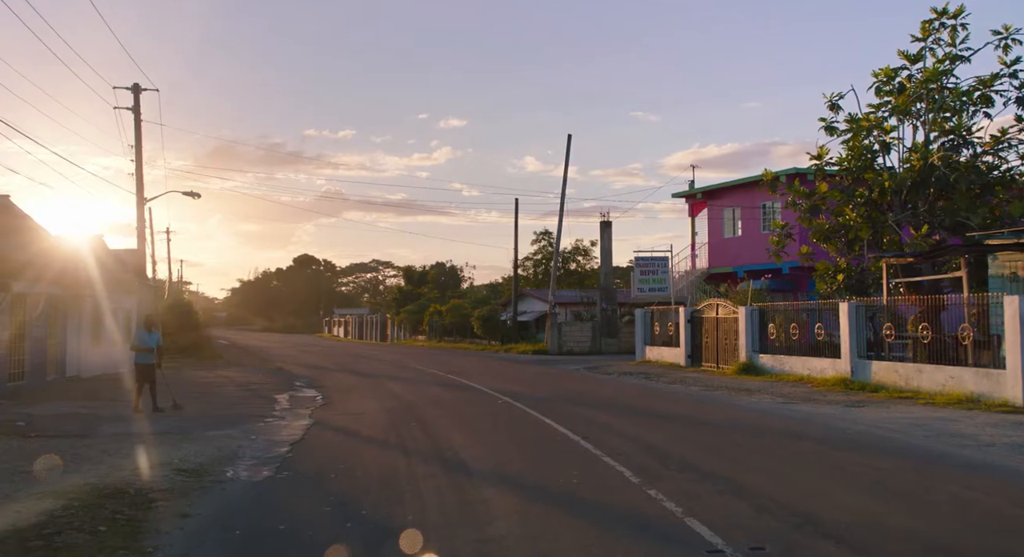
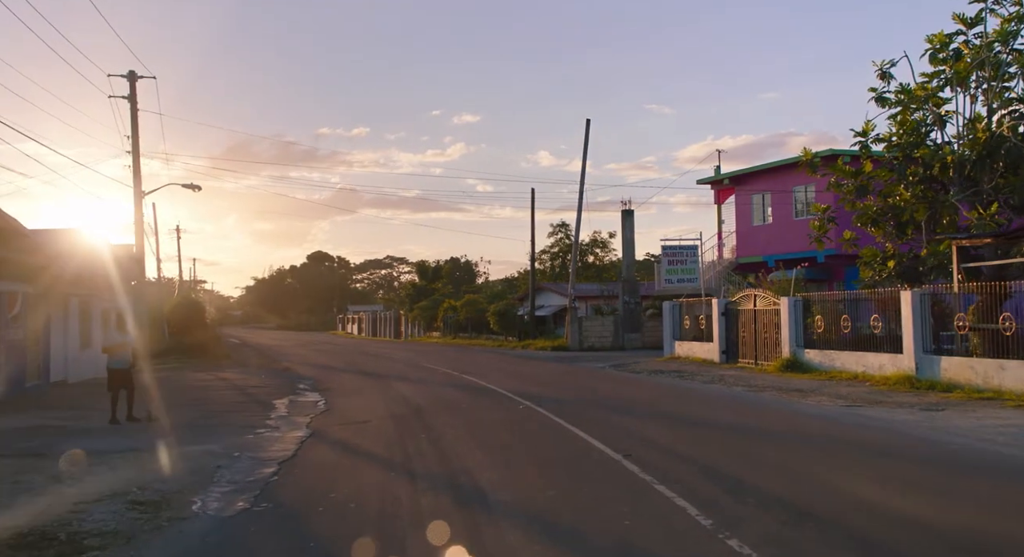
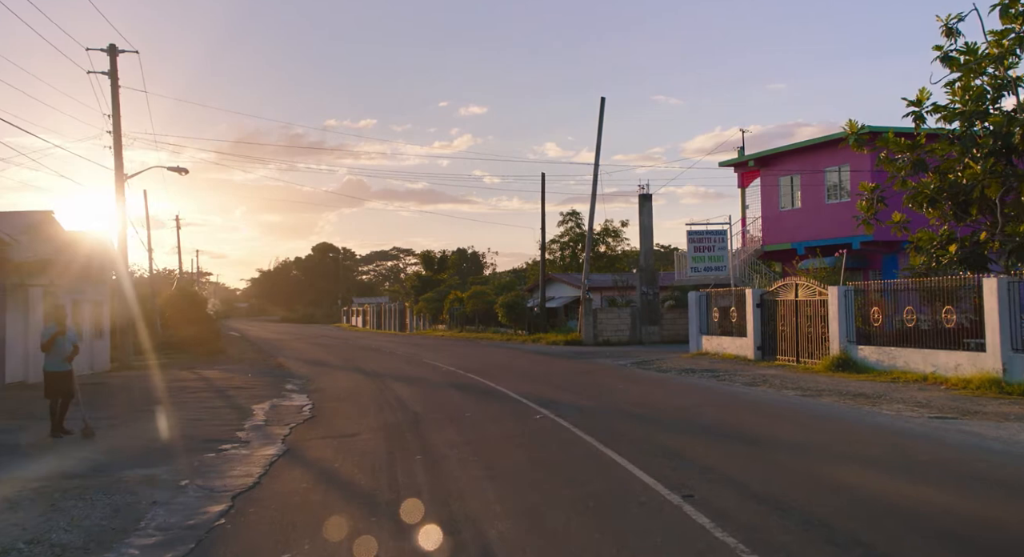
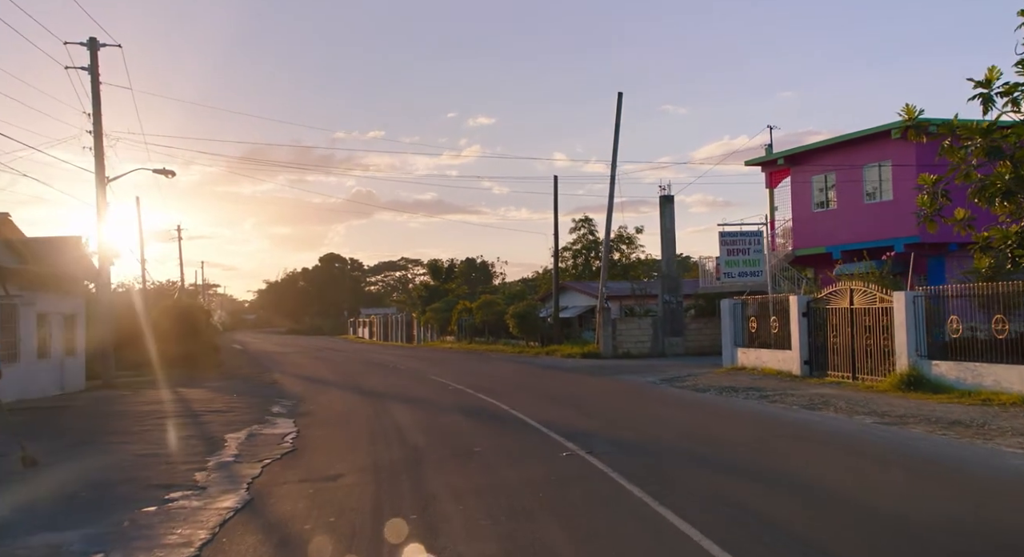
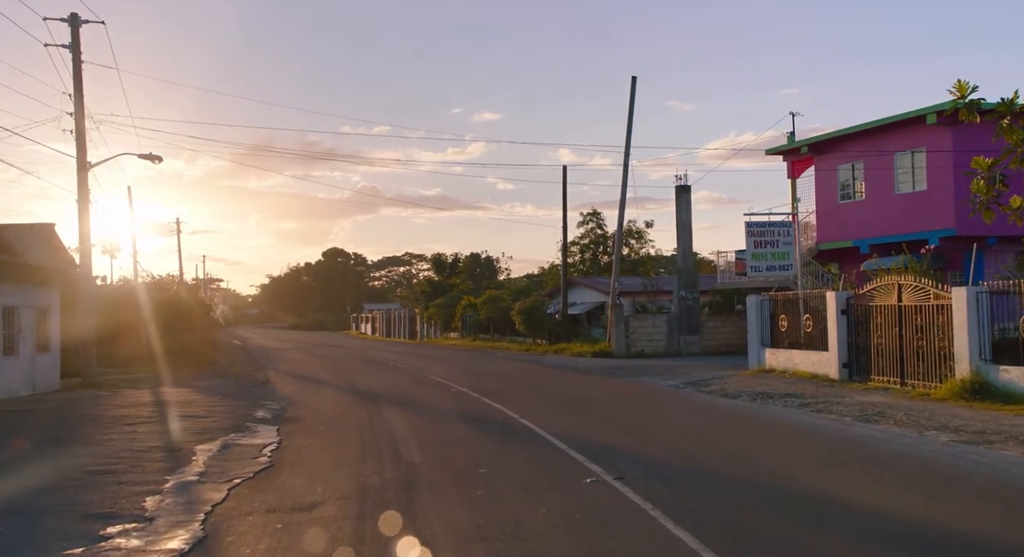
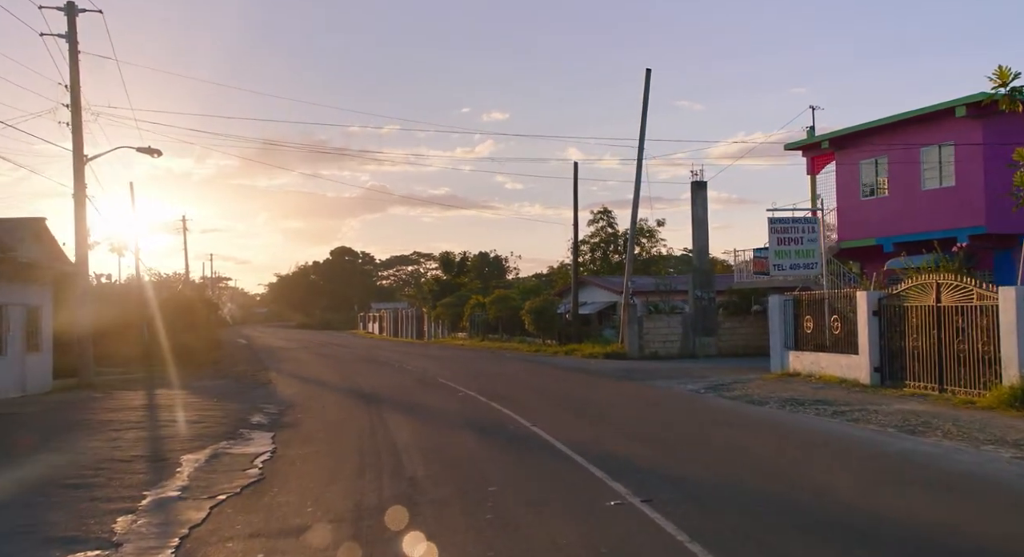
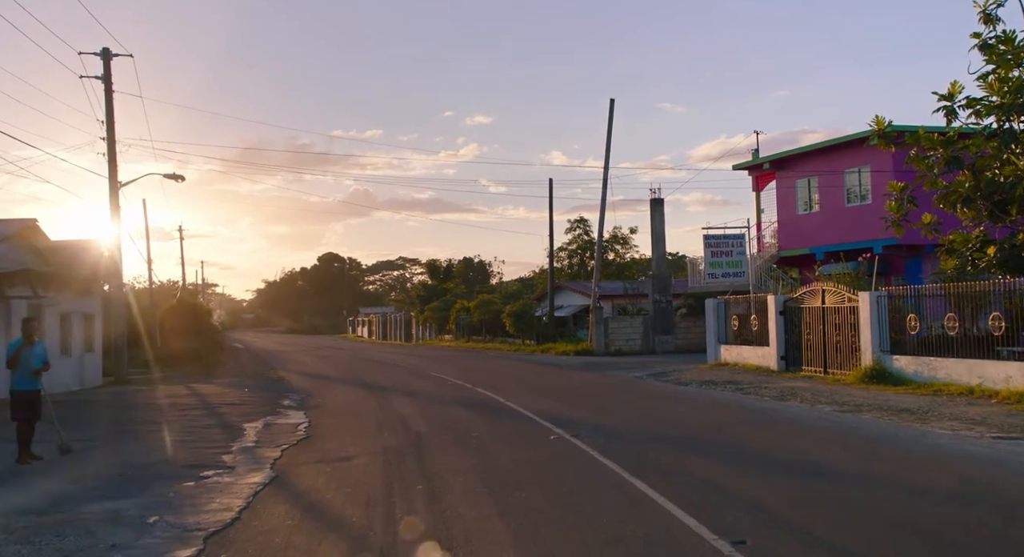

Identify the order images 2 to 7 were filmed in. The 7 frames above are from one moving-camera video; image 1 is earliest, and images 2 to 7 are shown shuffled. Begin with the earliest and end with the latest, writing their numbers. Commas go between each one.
2, 3, 7, 4, 5, 6
